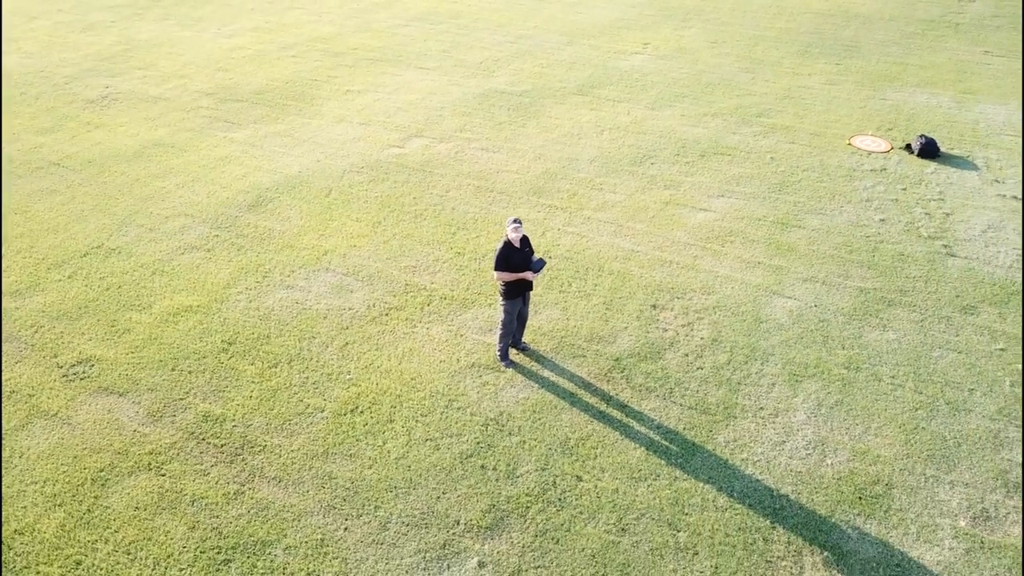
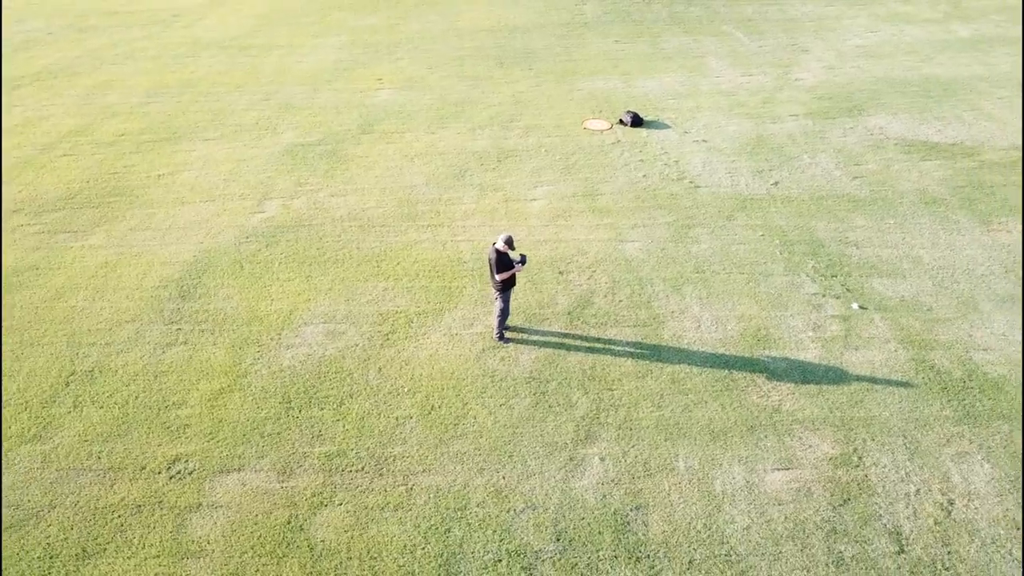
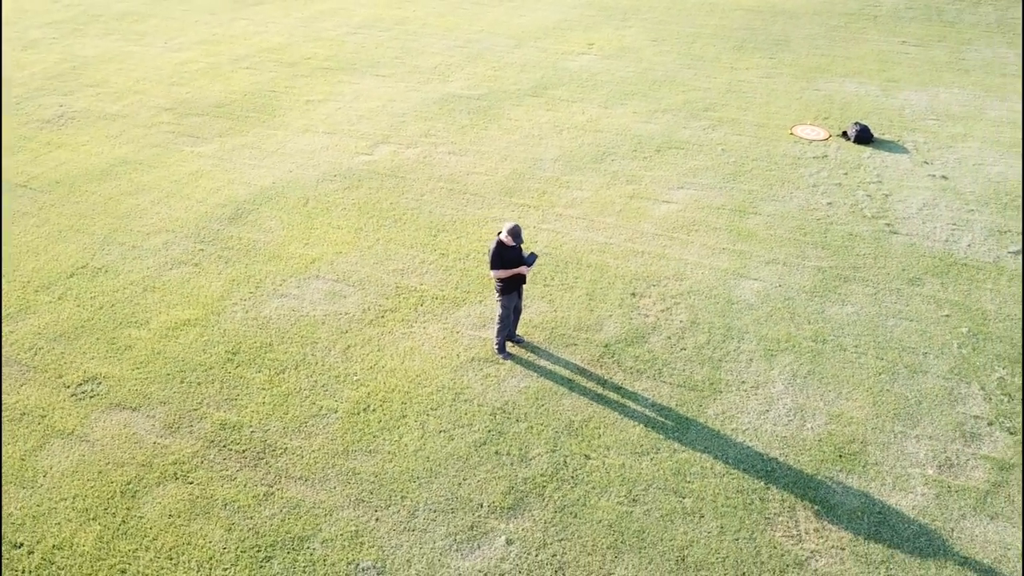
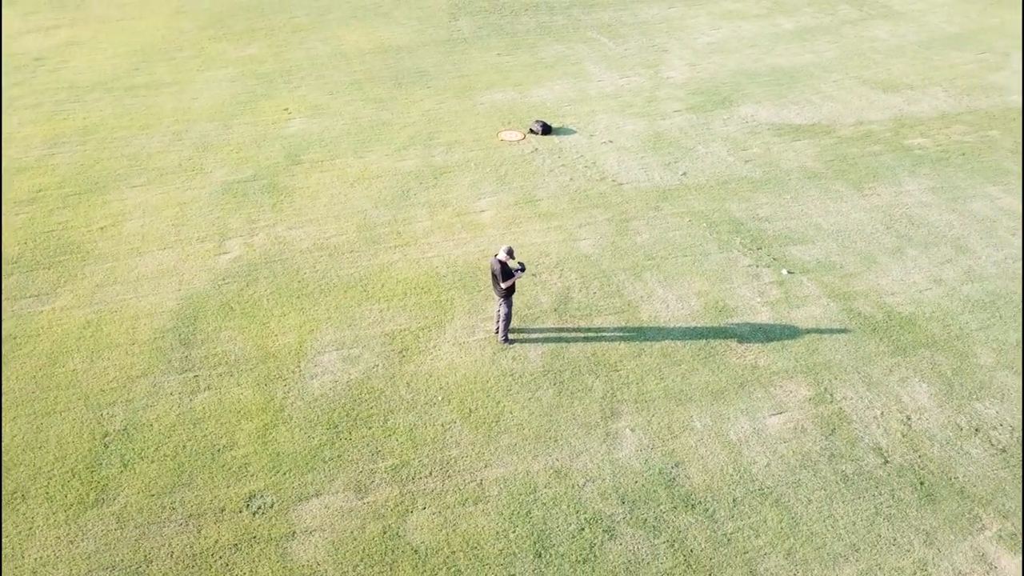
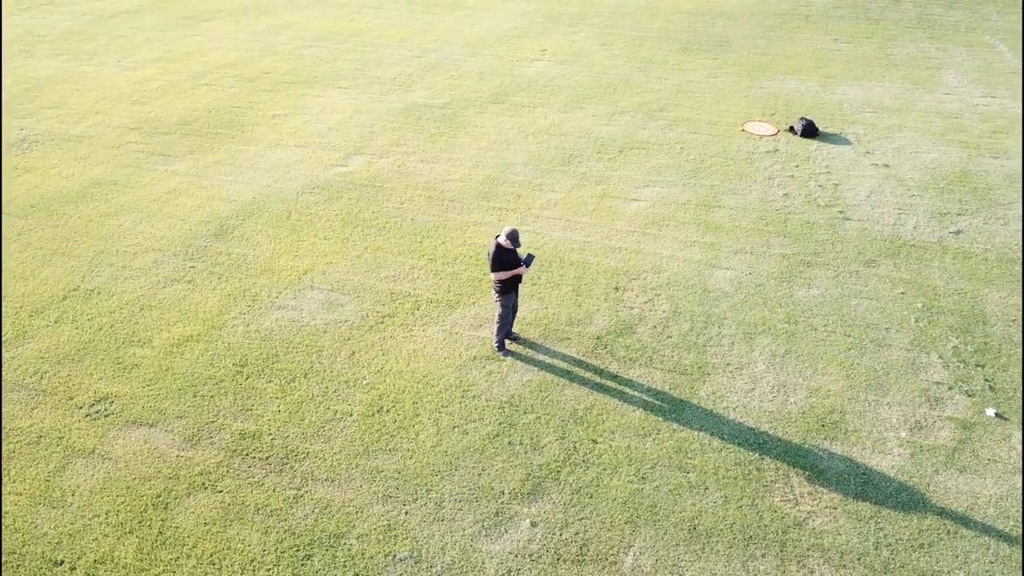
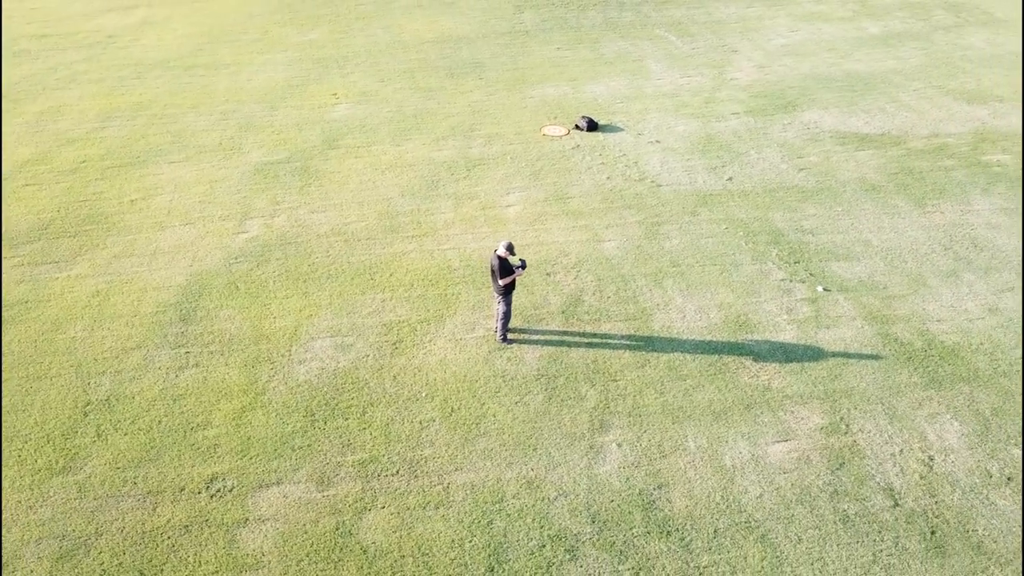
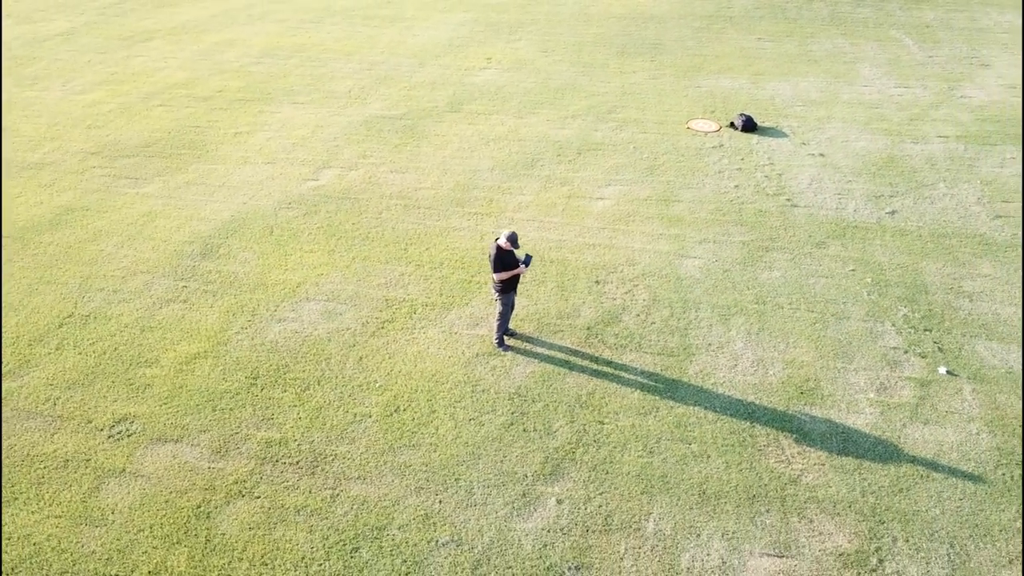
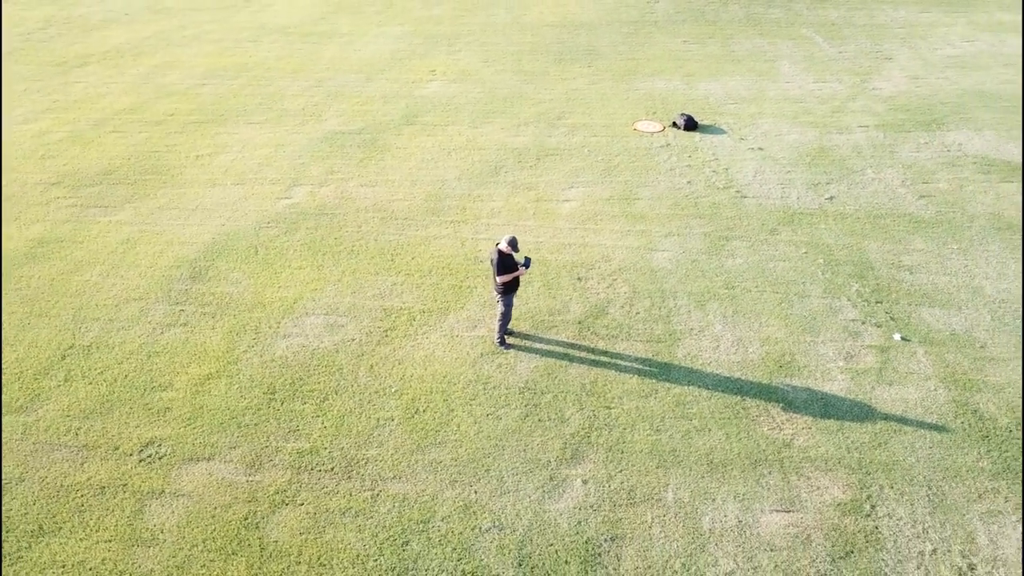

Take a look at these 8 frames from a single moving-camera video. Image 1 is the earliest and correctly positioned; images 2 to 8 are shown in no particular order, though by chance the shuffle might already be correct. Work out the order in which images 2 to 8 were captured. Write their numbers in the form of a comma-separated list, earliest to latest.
3, 5, 7, 8, 2, 6, 4
